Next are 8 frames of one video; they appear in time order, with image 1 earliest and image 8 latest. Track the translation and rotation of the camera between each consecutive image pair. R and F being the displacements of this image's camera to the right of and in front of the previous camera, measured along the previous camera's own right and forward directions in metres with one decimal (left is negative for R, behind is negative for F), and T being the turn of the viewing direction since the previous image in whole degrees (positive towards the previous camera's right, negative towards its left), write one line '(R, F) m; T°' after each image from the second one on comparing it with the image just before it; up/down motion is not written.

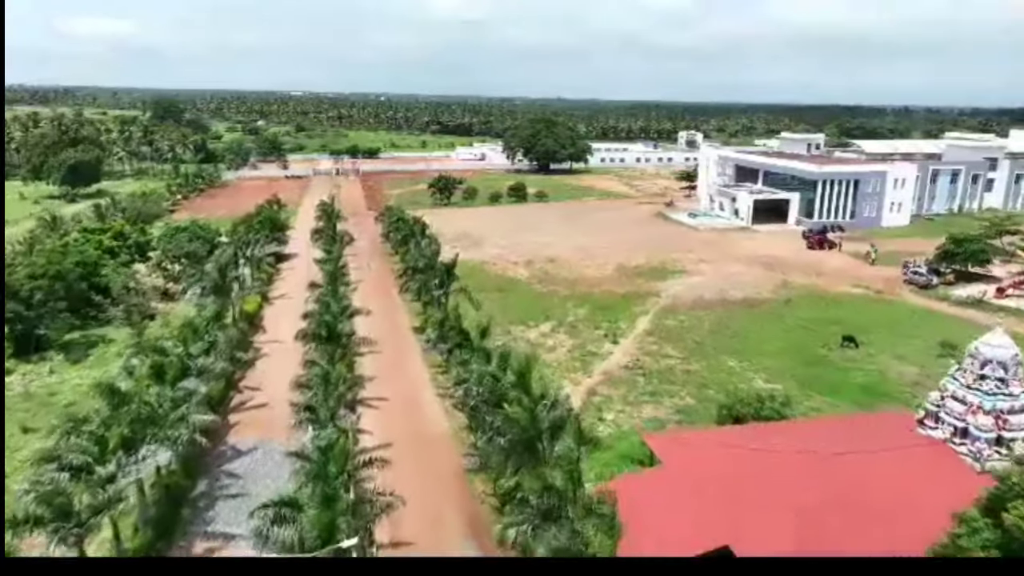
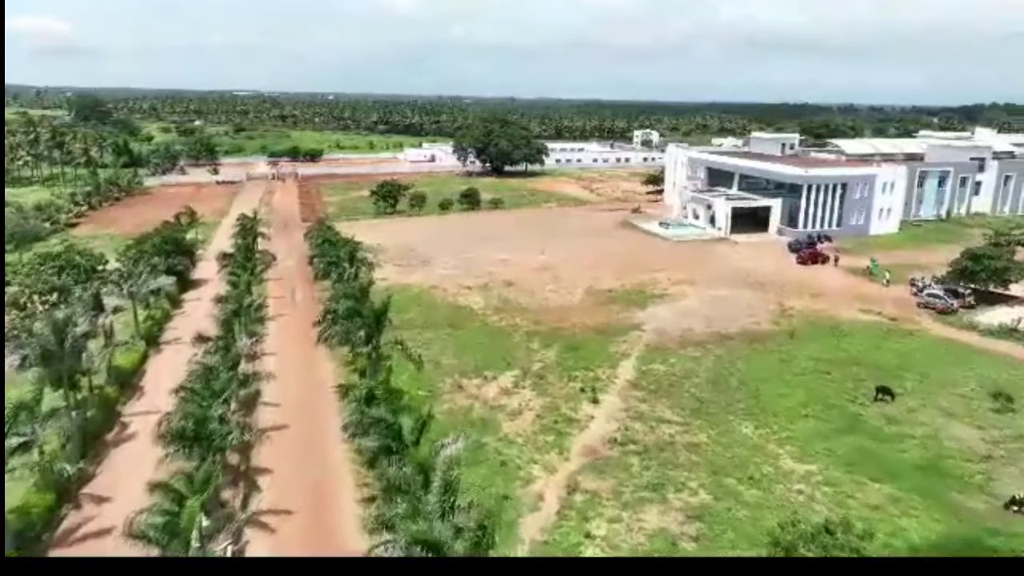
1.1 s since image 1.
(+0.2, +6.4) m; +4°
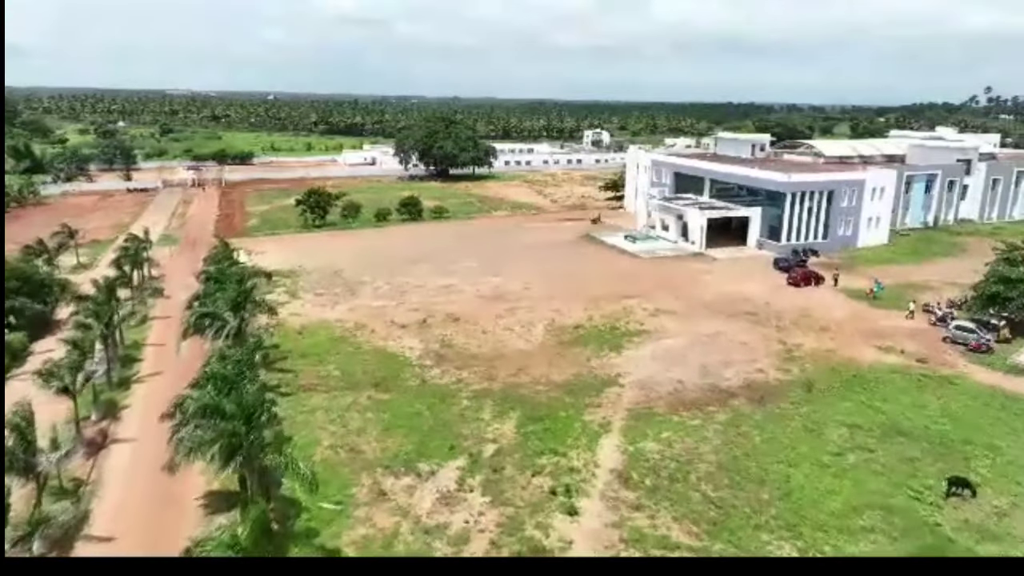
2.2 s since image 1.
(+0.3, +6.8) m; +4°
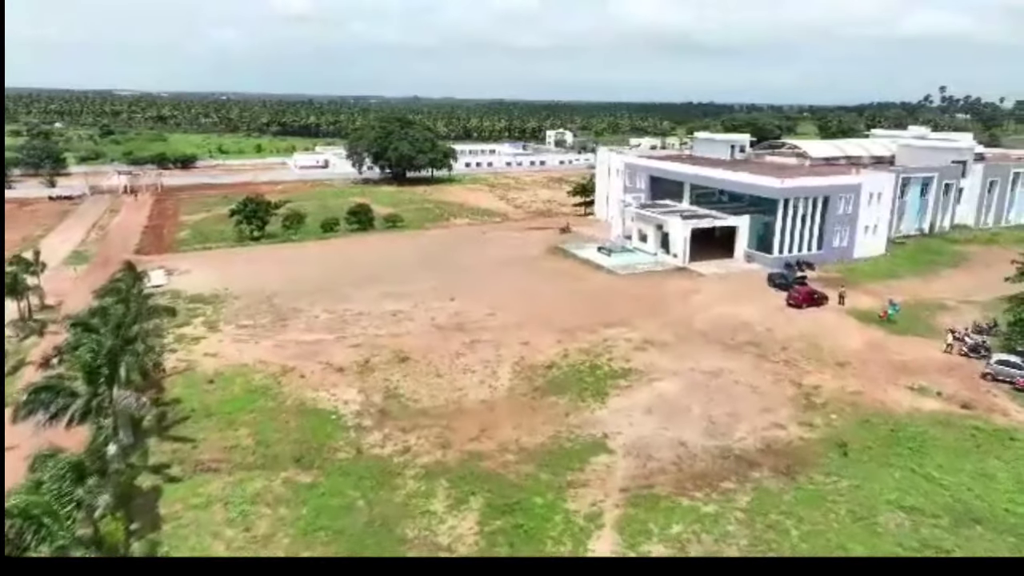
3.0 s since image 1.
(+0.2, +5.1) m; +3°
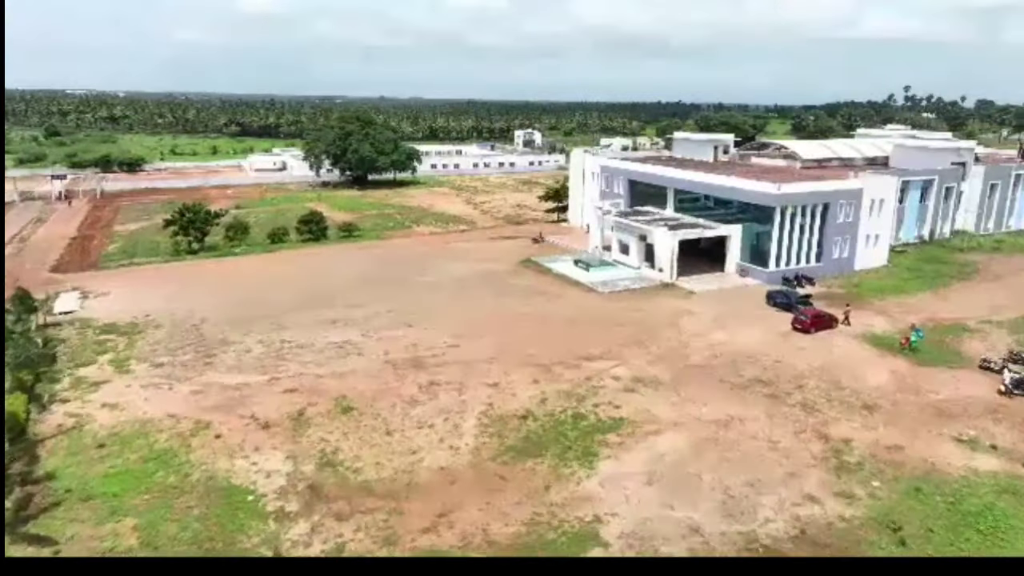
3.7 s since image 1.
(+0.2, +4.4) m; +2°
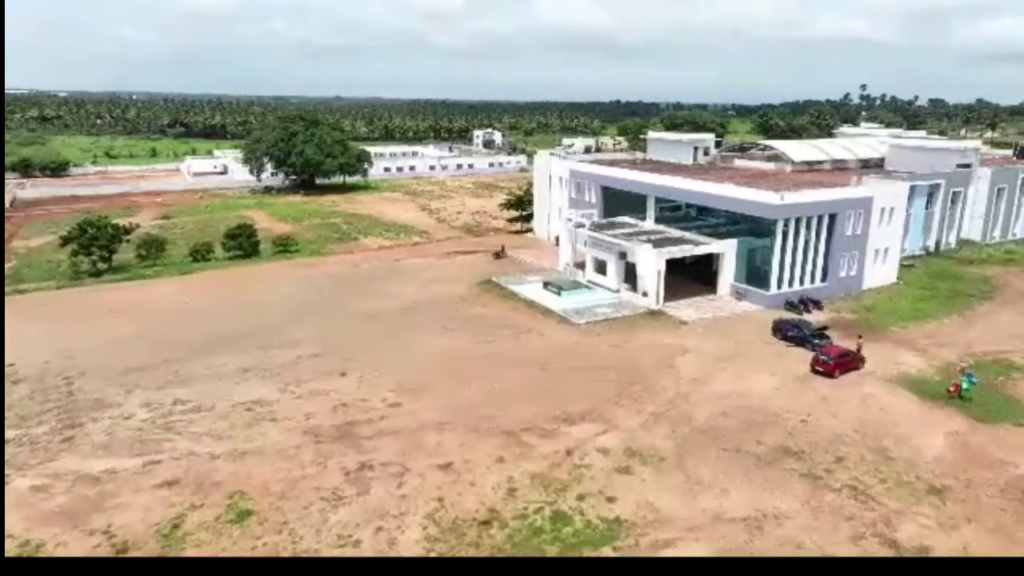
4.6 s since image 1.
(+0.2, +5.5) m; +3°
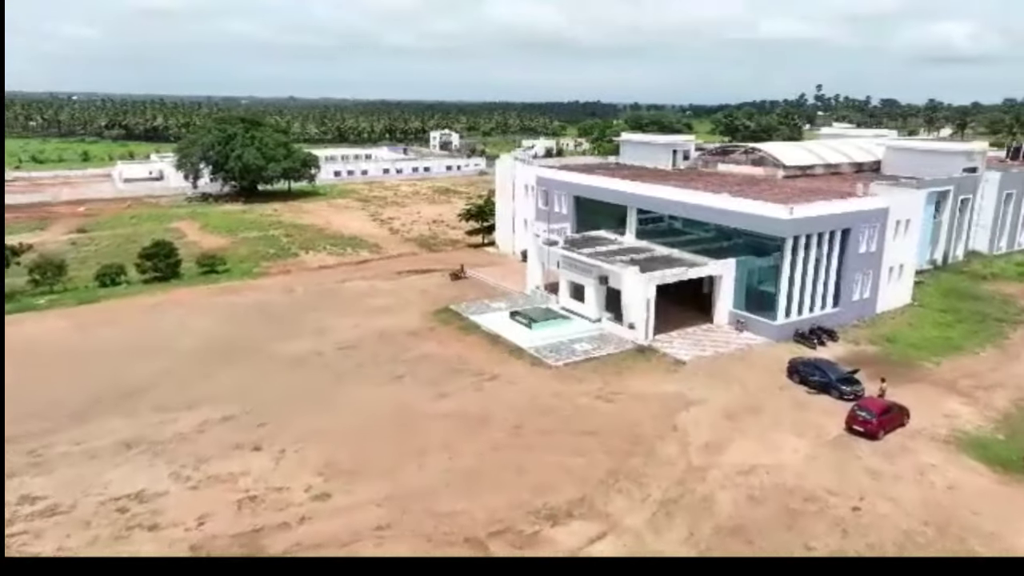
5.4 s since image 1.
(0.0, +5.0) m; +3°
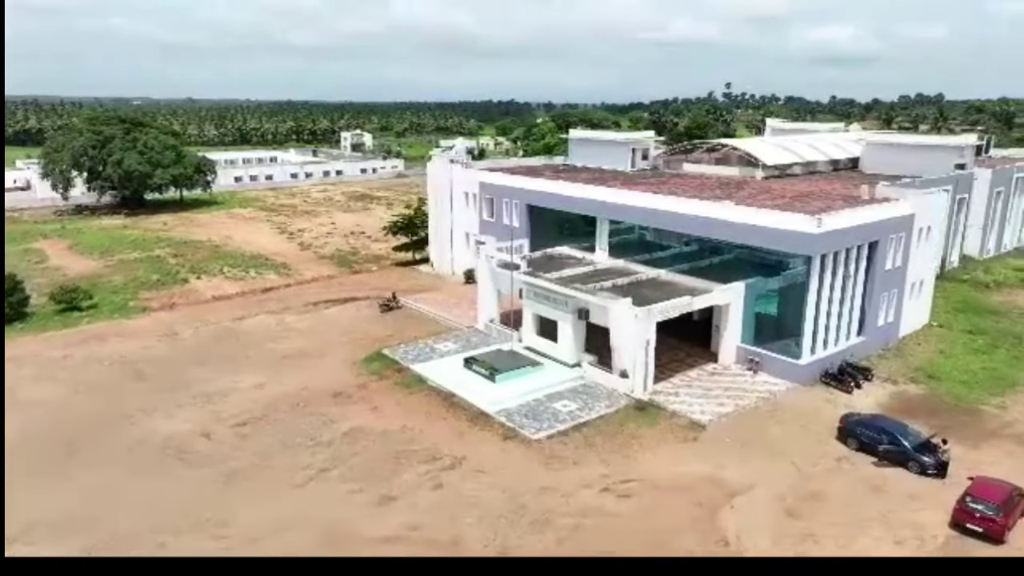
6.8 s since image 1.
(-1.1, +6.1) m; +7°
